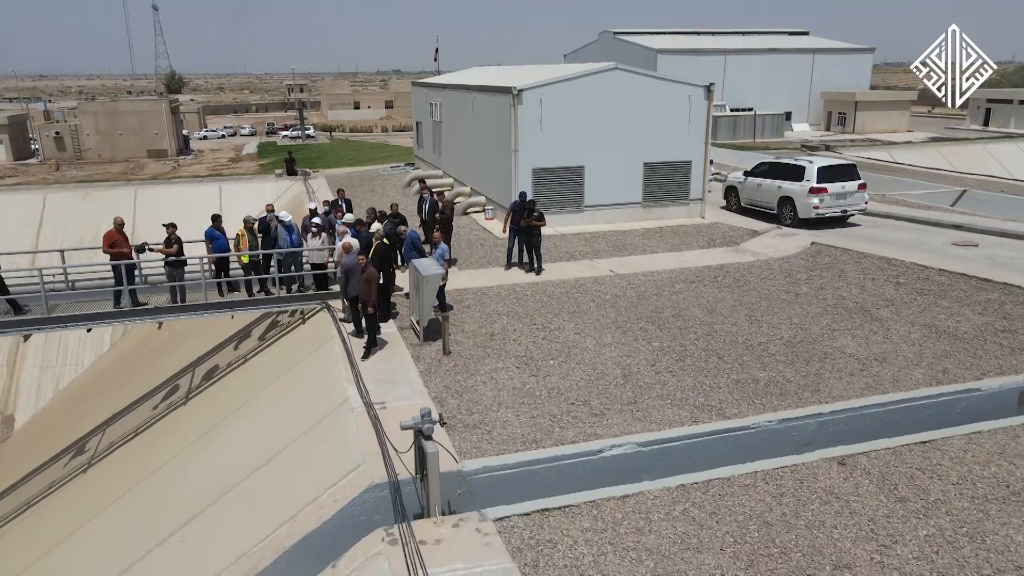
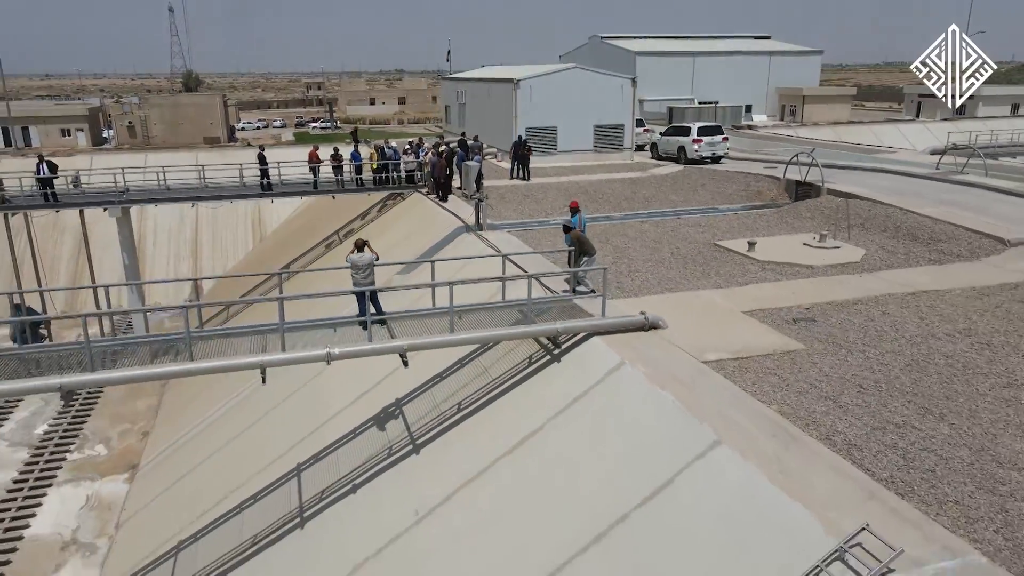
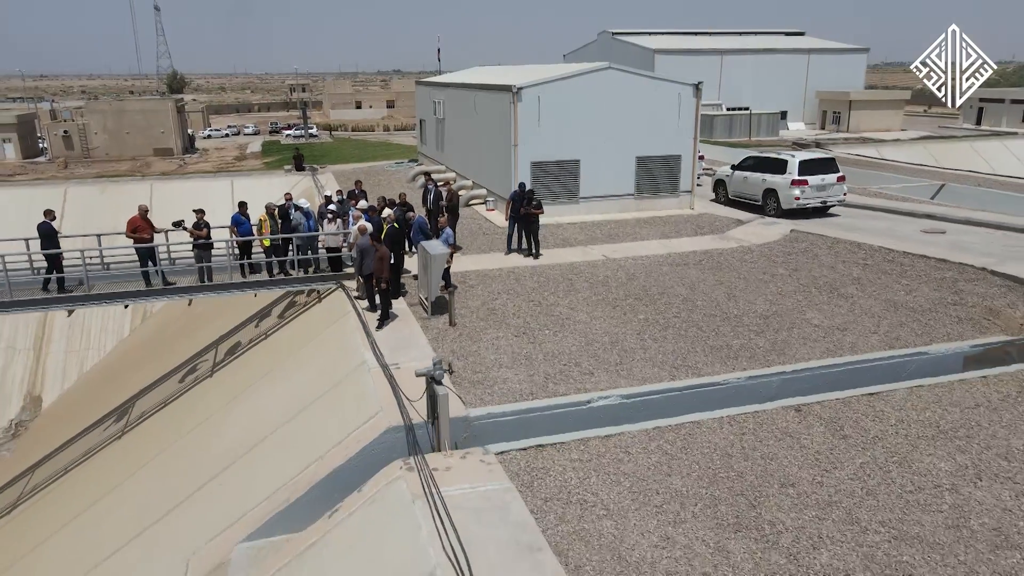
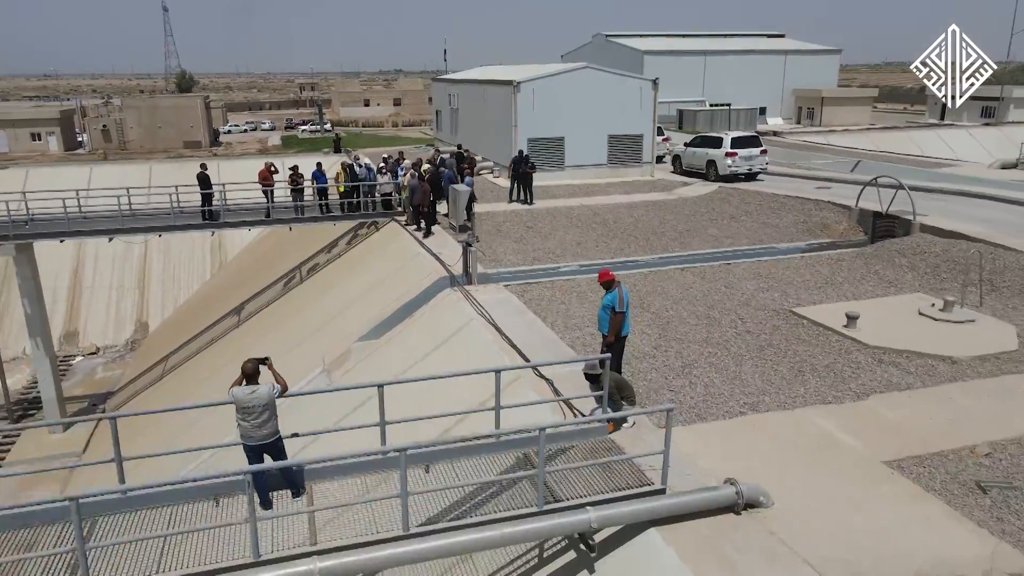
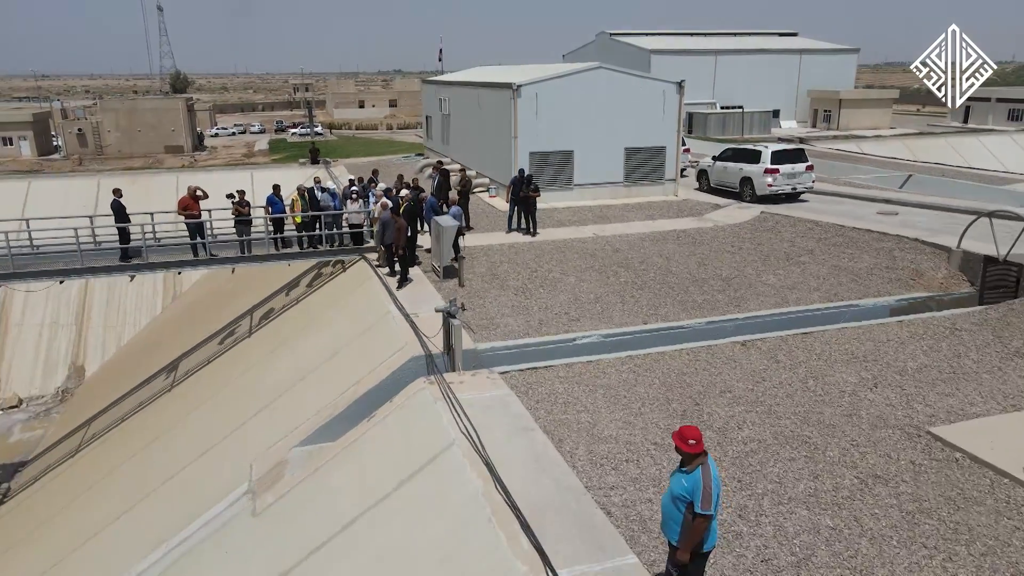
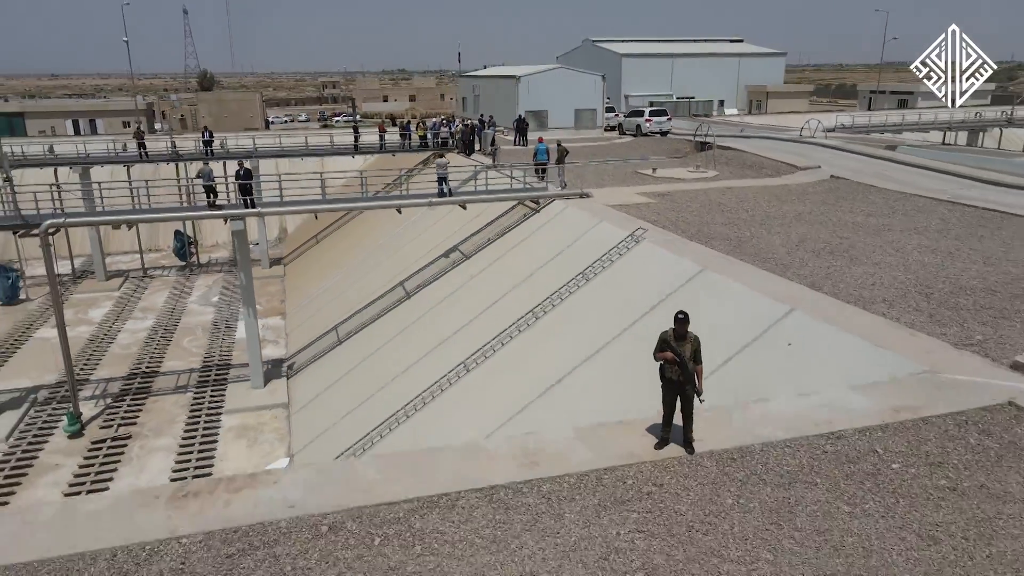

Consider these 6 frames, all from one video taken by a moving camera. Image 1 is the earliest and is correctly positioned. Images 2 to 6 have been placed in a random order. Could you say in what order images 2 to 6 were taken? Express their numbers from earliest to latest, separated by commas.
3, 5, 4, 2, 6
